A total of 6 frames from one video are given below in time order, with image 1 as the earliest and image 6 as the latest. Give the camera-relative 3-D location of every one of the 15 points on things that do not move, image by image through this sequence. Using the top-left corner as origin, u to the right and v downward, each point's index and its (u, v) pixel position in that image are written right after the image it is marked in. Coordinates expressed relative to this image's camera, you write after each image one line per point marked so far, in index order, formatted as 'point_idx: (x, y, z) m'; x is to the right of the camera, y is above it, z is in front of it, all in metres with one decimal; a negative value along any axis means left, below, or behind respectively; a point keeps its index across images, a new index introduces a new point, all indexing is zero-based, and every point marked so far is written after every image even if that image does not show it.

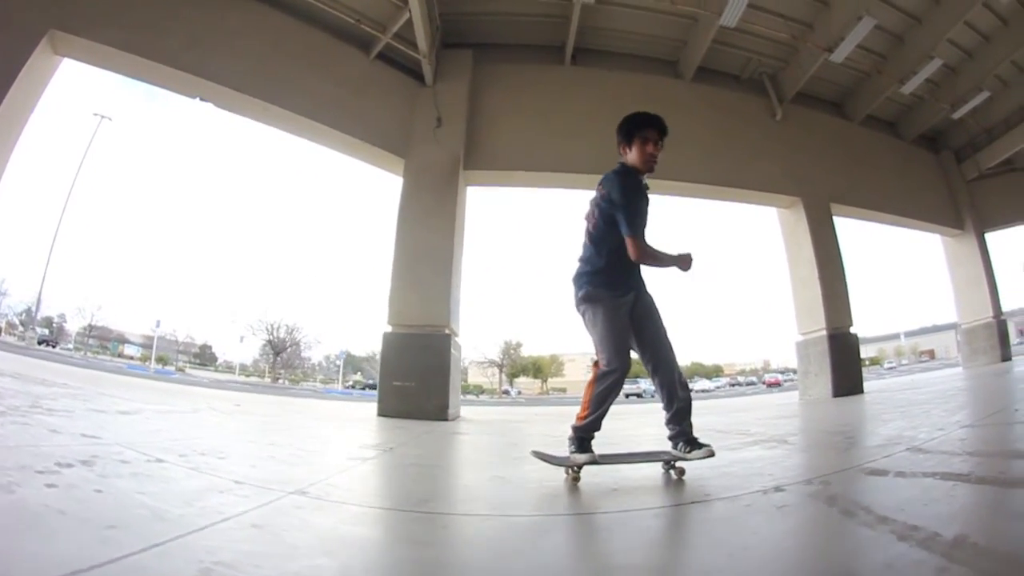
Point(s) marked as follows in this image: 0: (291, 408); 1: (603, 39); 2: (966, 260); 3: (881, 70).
0: (-2.0, -1.2, +4.2) m
1: (+1.3, +3.4, +6.3) m
2: (+10.4, +0.9, +10.3) m
3: (+6.2, +3.6, +7.6) m
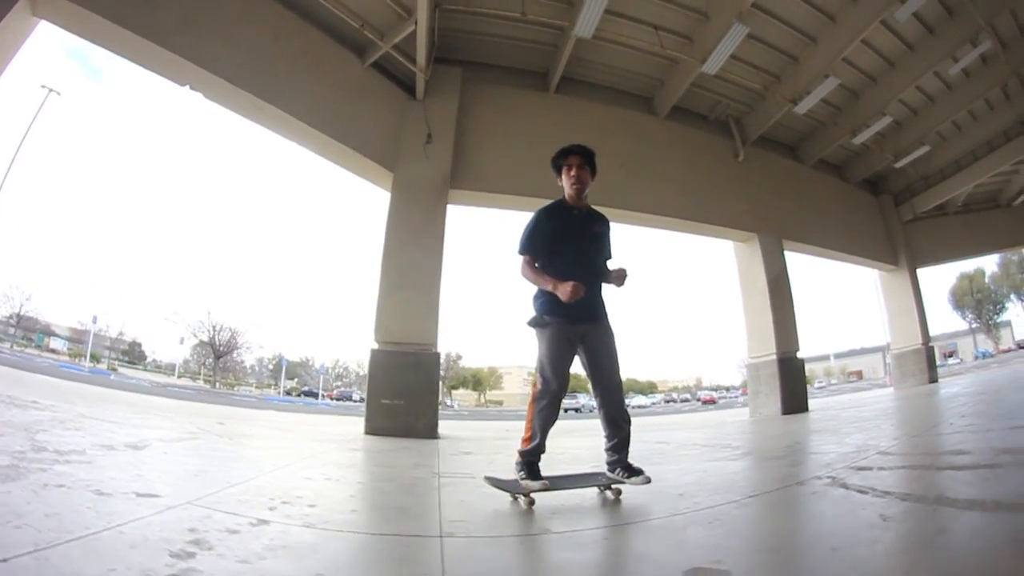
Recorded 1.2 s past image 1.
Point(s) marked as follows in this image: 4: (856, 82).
0: (-2.1, -1.2, +4.0) m
1: (+1.2, +3.1, +6.5) m
2: (+9.6, 0.0, +11.4) m
3: (+5.9, +3.0, +8.4) m
4: (+5.7, +3.4, +7.6) m
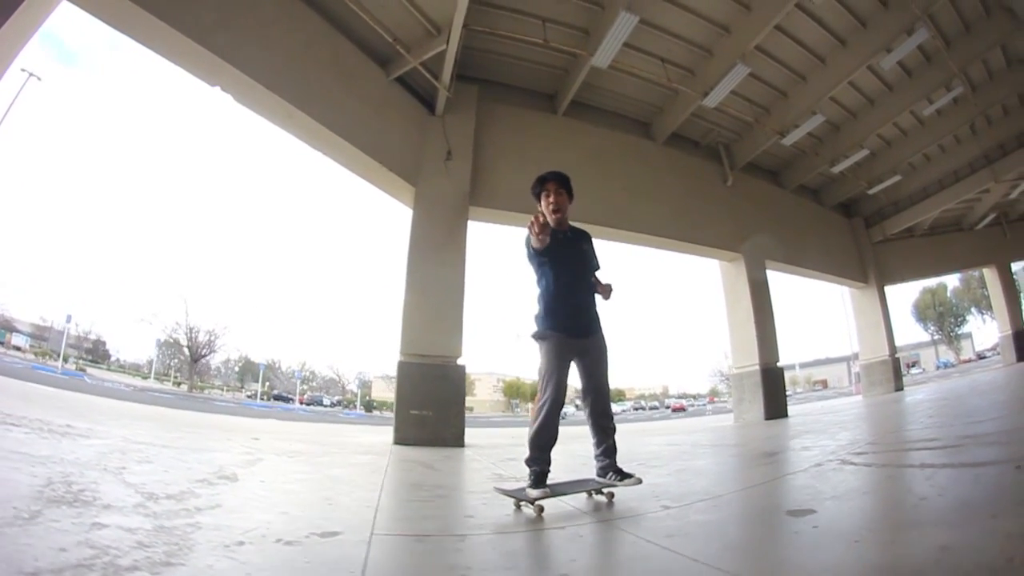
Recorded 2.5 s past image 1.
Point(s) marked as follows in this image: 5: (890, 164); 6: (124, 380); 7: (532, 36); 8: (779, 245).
0: (-1.9, -1.3, +4.1) m
1: (+1.3, +2.9, +6.8) m
2: (+9.4, -0.4, +12.2) m
3: (+5.9, +2.7, +9.0) m
4: (+5.8, +3.1, +8.1) m
5: (+7.9, +2.6, +9.6) m
6: (-15.7, -3.7, +18.4) m
7: (+0.3, +3.0, +5.5) m
8: (+5.5, +0.9, +9.4) m
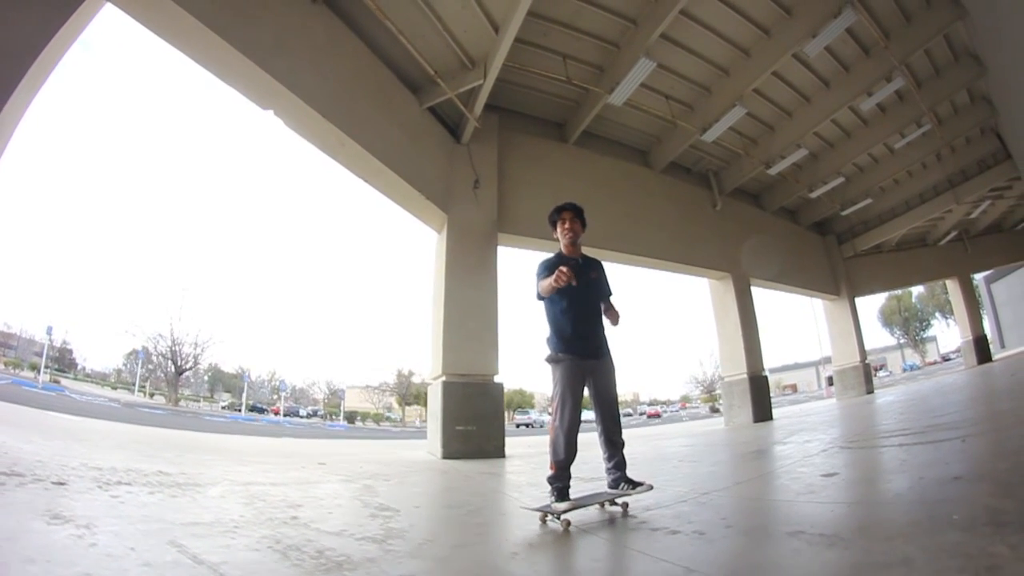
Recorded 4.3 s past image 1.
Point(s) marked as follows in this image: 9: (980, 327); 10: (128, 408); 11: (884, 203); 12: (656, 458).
0: (-1.6, -1.6, +4.3) m
1: (+1.5, +2.6, +7.3) m
2: (+9.3, -0.8, +13.0) m
3: (+6.0, +2.3, +9.7) m
4: (+5.9, +2.8, +8.8) m
5: (+7.9, +2.3, +10.5) m
6: (-16.1, -4.1, +17.8) m
7: (+0.6, +2.8, +5.9) m
8: (+5.5, +0.6, +10.1) m
9: (+14.9, -1.2, +14.7) m
10: (-10.8, -3.3, +12.7) m
11: (+9.5, +2.2, +11.9) m
12: (+1.5, -1.8, +4.8) m
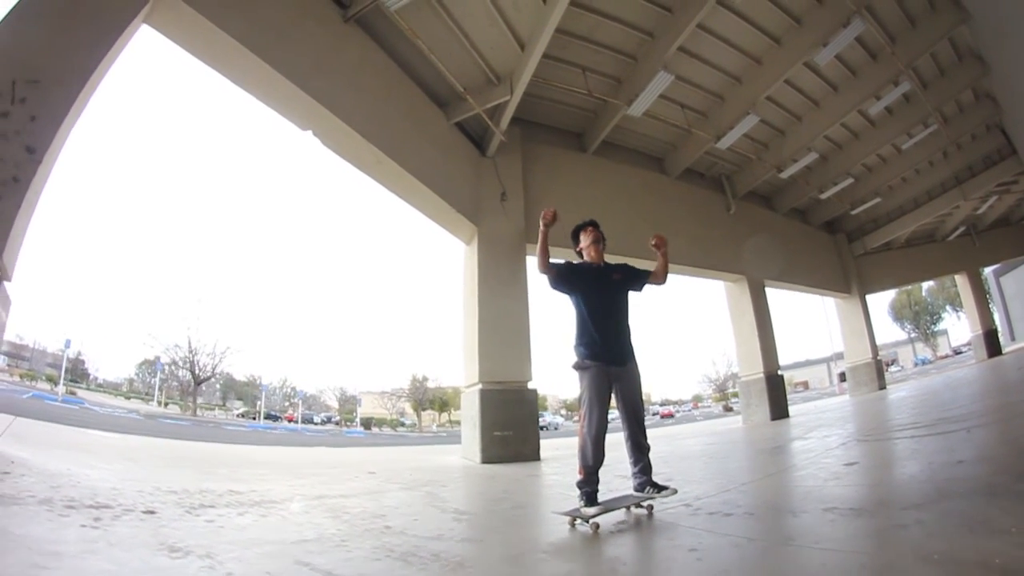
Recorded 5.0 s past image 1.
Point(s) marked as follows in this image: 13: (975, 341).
0: (-1.2, -1.7, +4.6) m
1: (+1.8, +2.5, +7.5) m
2: (+9.7, -0.8, +13.1) m
3: (+6.3, +2.3, +9.8) m
4: (+6.2, +2.8, +9.0) m
5: (+8.3, +2.3, +10.6) m
6: (-15.5, -4.6, +18.3) m
7: (+0.8, +2.7, +6.2) m
8: (+5.9, +0.5, +10.2) m
9: (+15.4, -1.1, +14.7) m
10: (-10.3, -3.7, +13.0) m
11: (+9.9, +2.2, +11.9) m
12: (+1.9, -1.9, +5.0) m
13: (+15.3, -1.8, +15.1) m
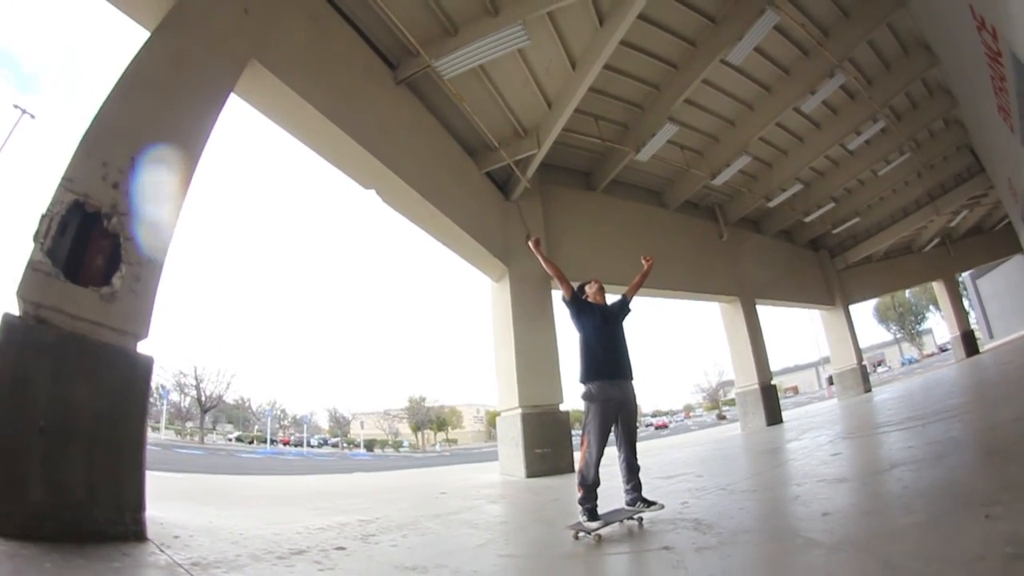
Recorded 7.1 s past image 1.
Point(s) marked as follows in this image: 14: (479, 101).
0: (-0.8, -2.1, +5.2) m
1: (+2.0, +2.0, +8.3) m
2: (+9.9, -1.2, +14.0) m
3: (+6.5, +1.9, +10.8) m
4: (+6.4, +2.4, +9.9) m
5: (+8.5, +2.0, +11.5) m
6: (-15.3, -5.9, +18.4) m
7: (+1.1, +2.3, +7.0) m
8: (+6.1, +0.1, +11.1) m
9: (+15.5, -1.4, +15.8) m
10: (-10.0, -4.6, +13.4) m
11: (+10.0, +1.9, +13.0) m
12: (+2.3, -2.2, +5.7) m
13: (+15.4, -2.1, +16.1) m
14: (-0.5, +2.3, +5.9) m
